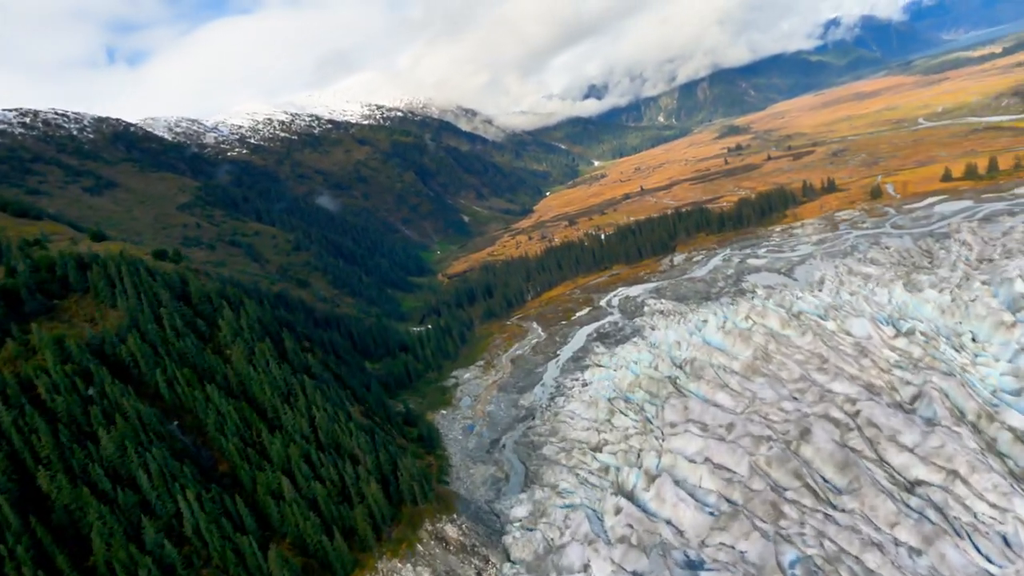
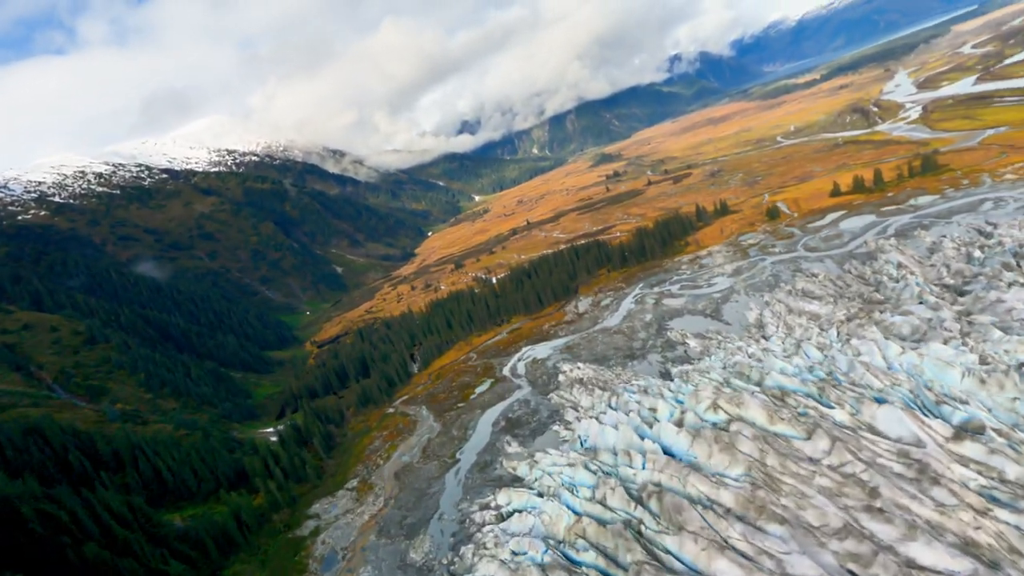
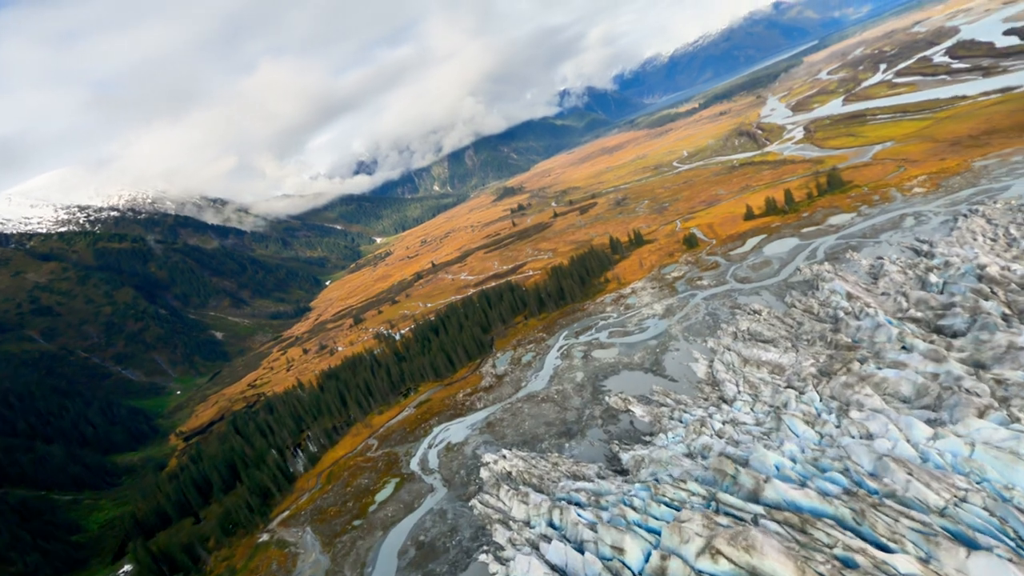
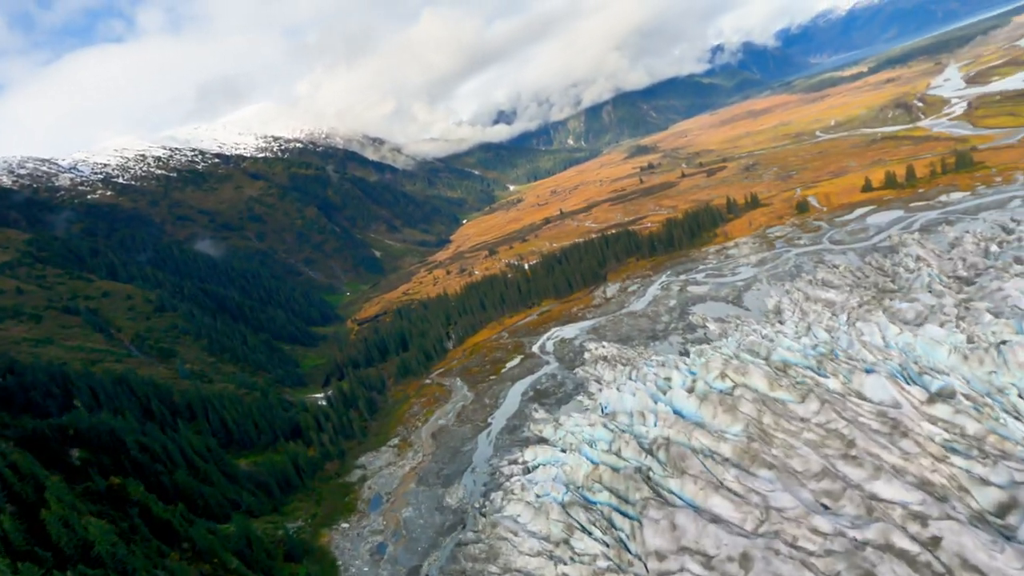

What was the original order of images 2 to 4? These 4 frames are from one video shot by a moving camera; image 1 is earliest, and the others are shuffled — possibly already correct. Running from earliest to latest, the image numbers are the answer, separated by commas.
4, 2, 3
